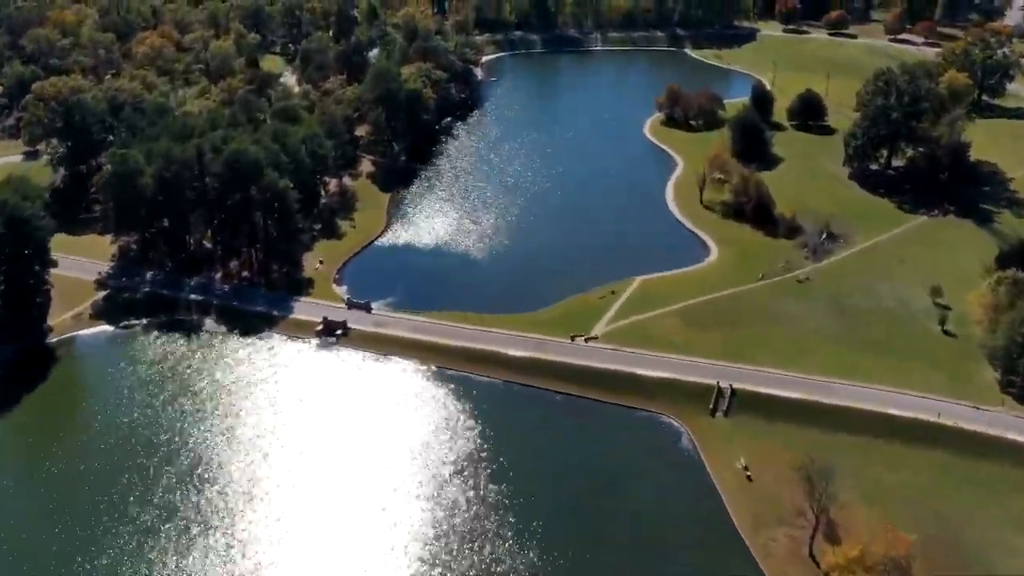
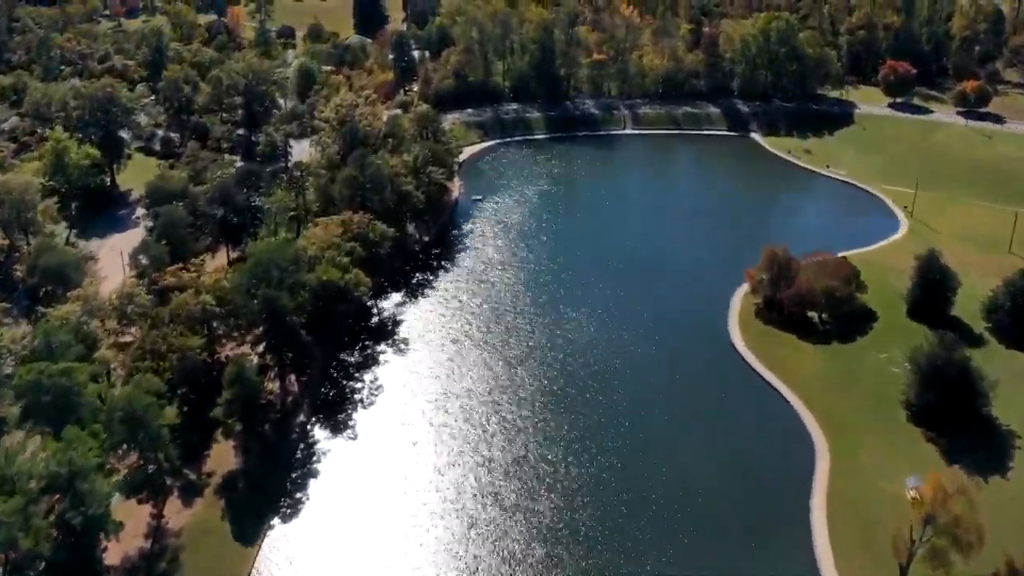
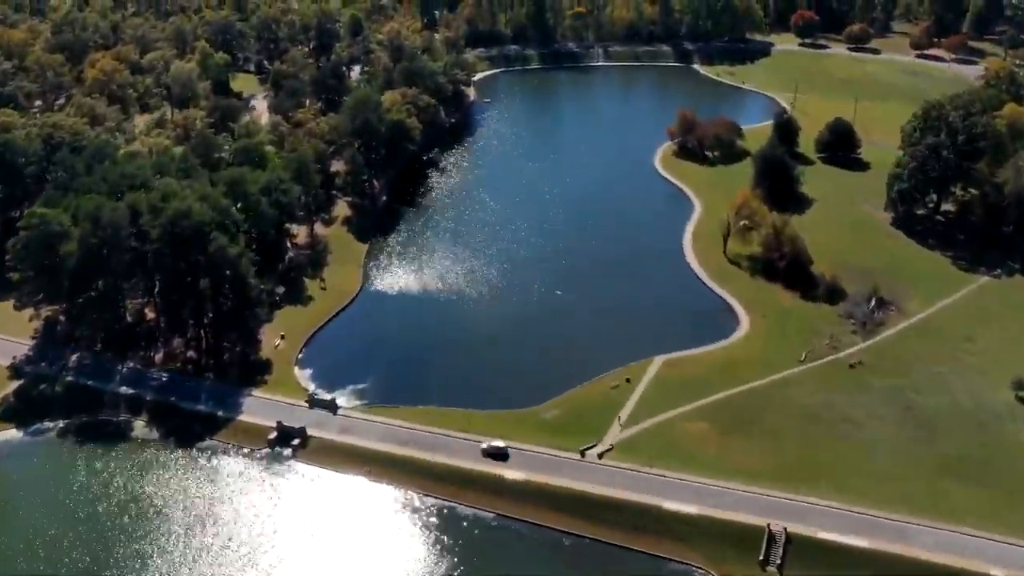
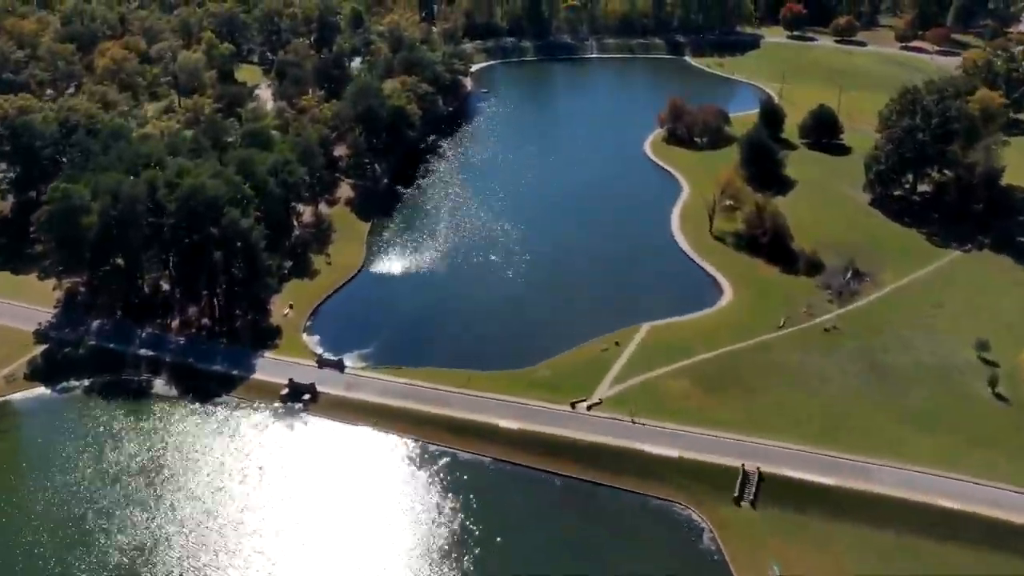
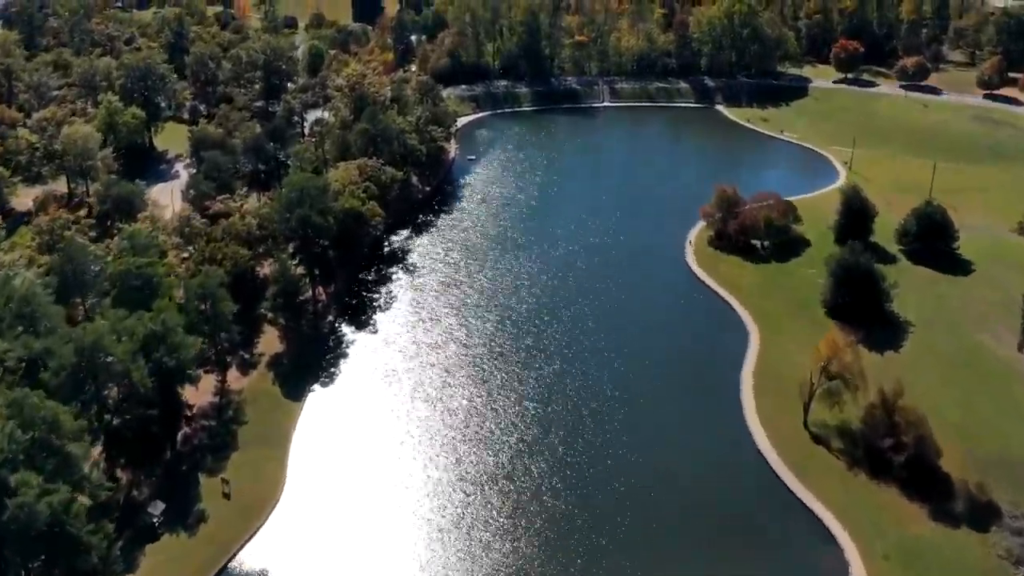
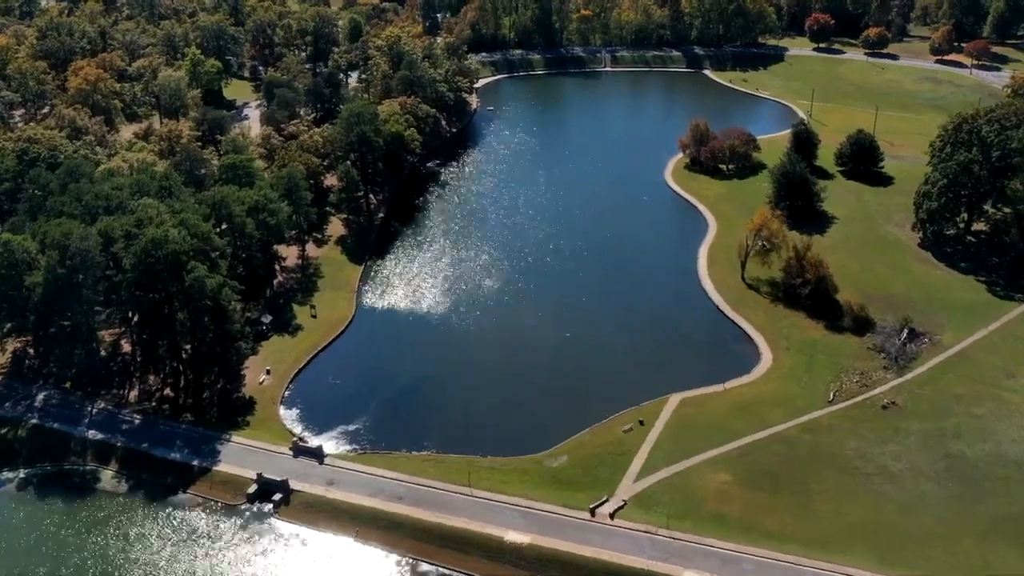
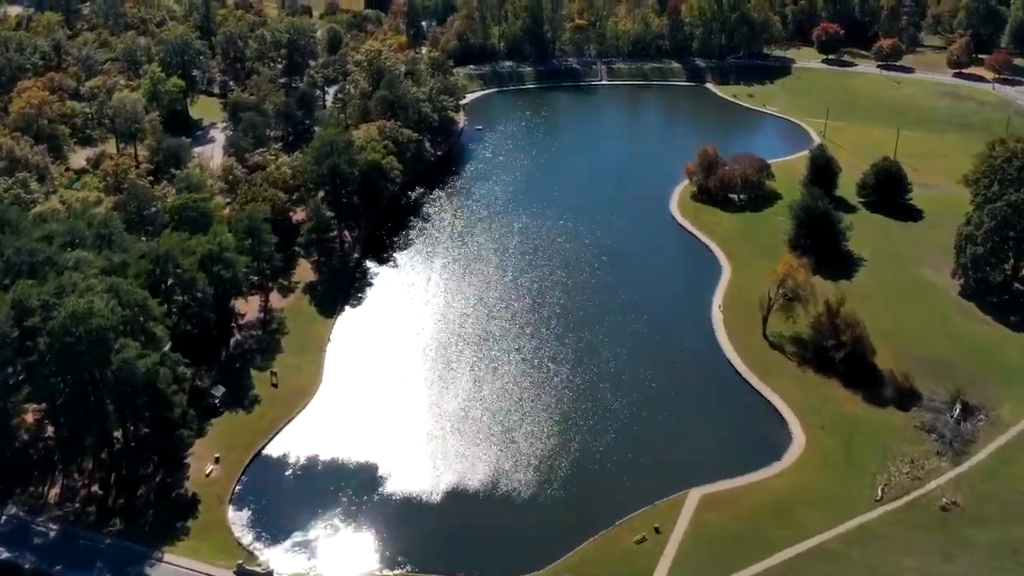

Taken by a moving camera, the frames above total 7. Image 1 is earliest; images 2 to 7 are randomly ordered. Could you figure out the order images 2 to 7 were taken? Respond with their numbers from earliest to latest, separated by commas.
4, 3, 6, 7, 5, 2
